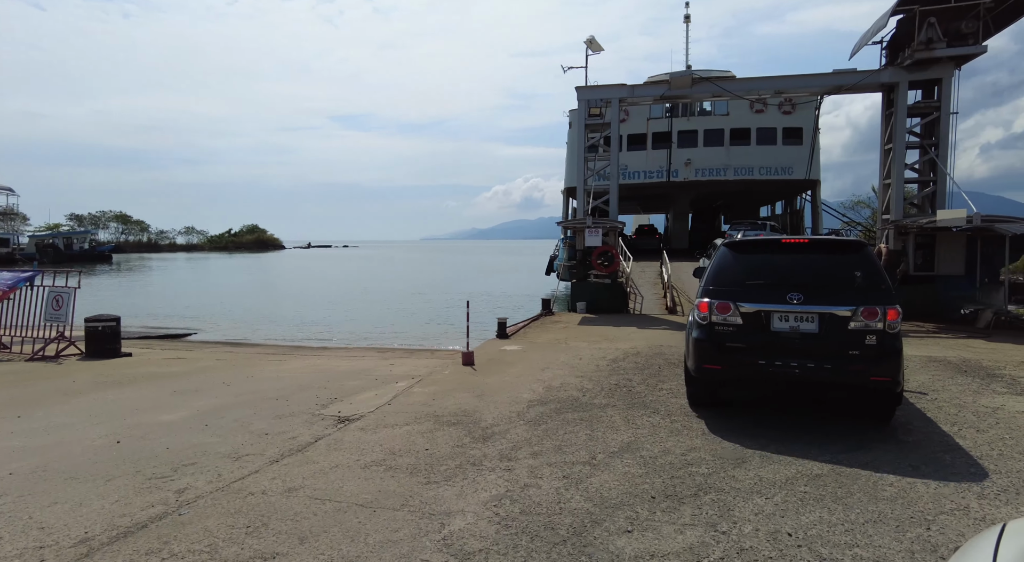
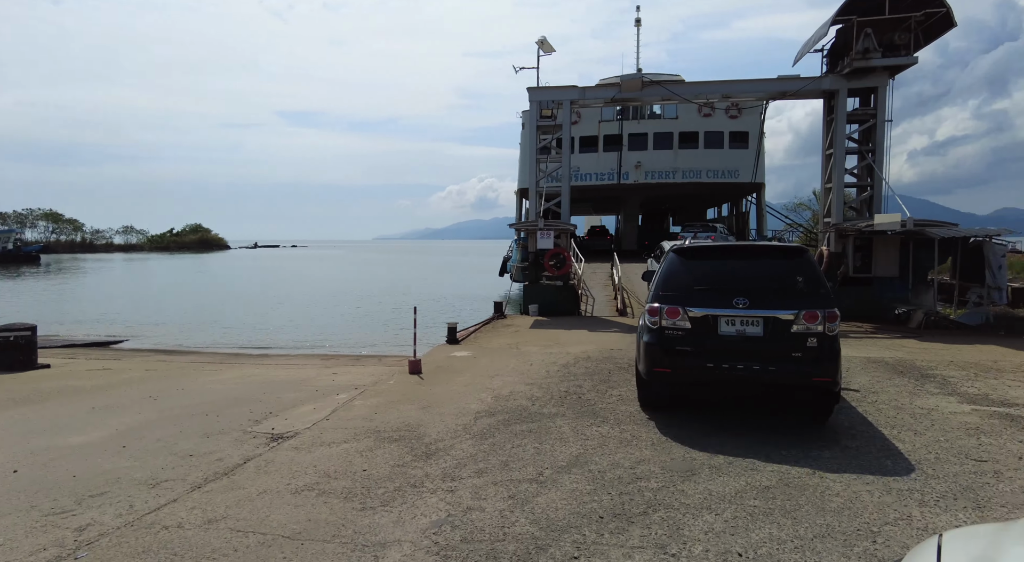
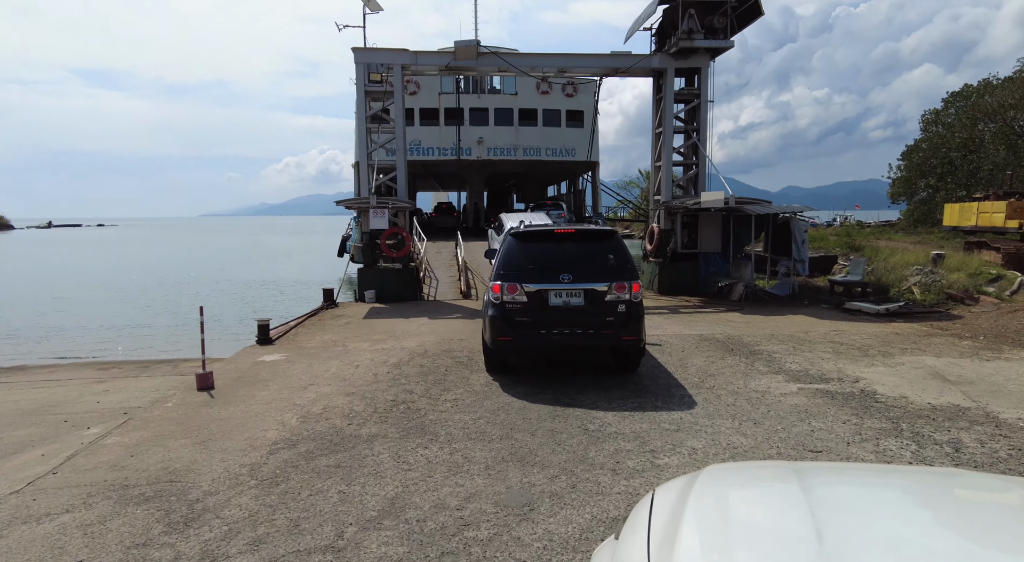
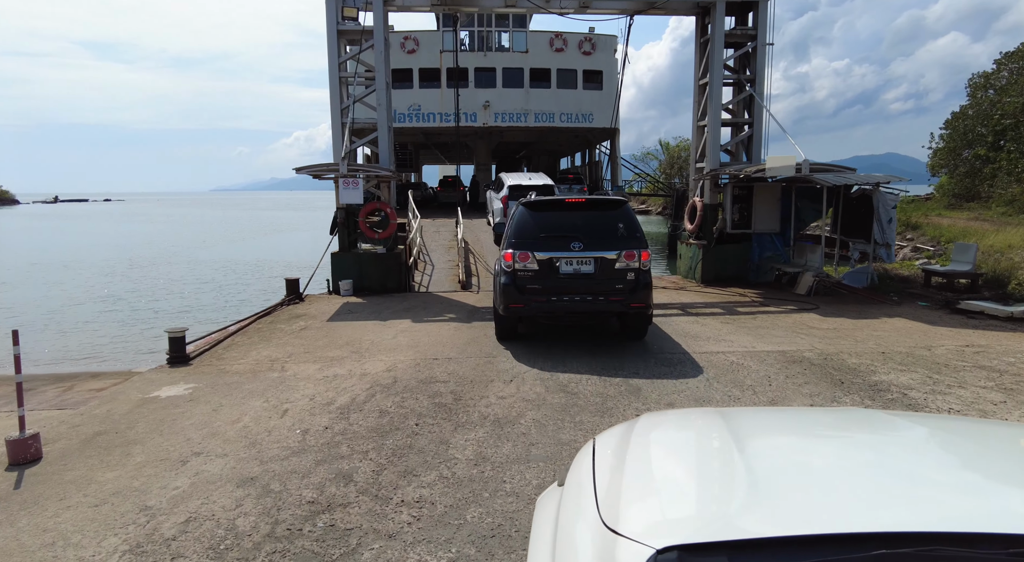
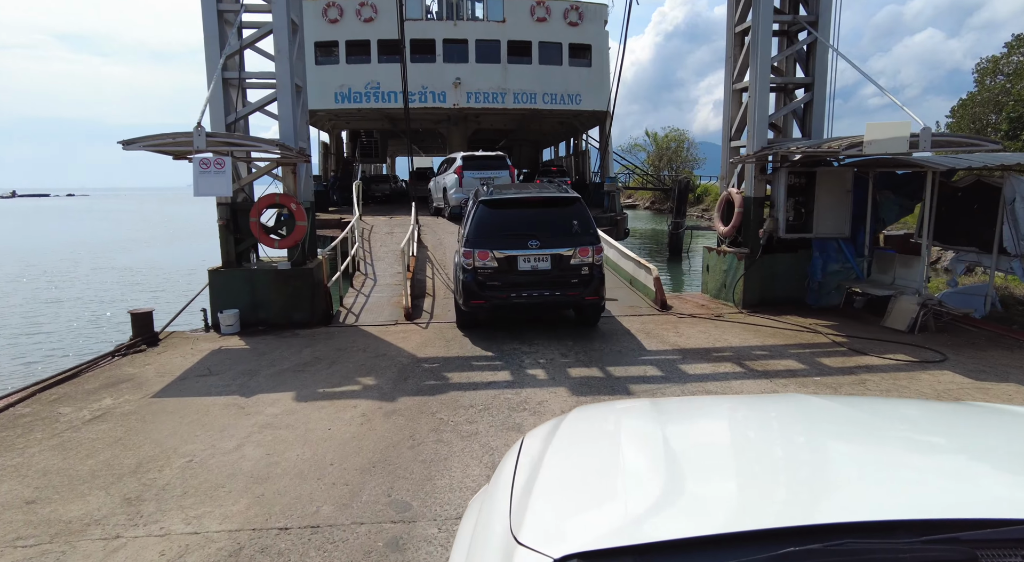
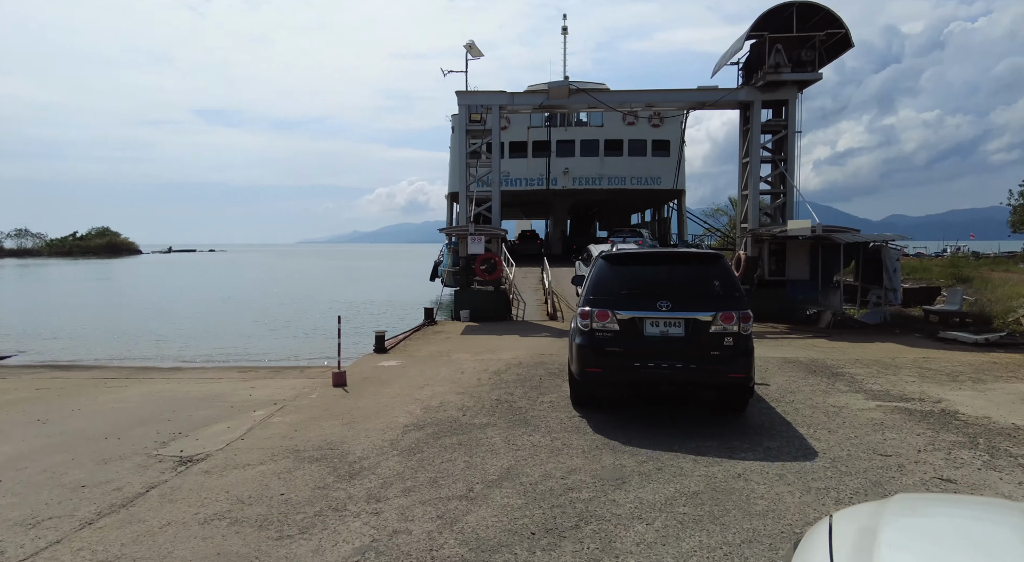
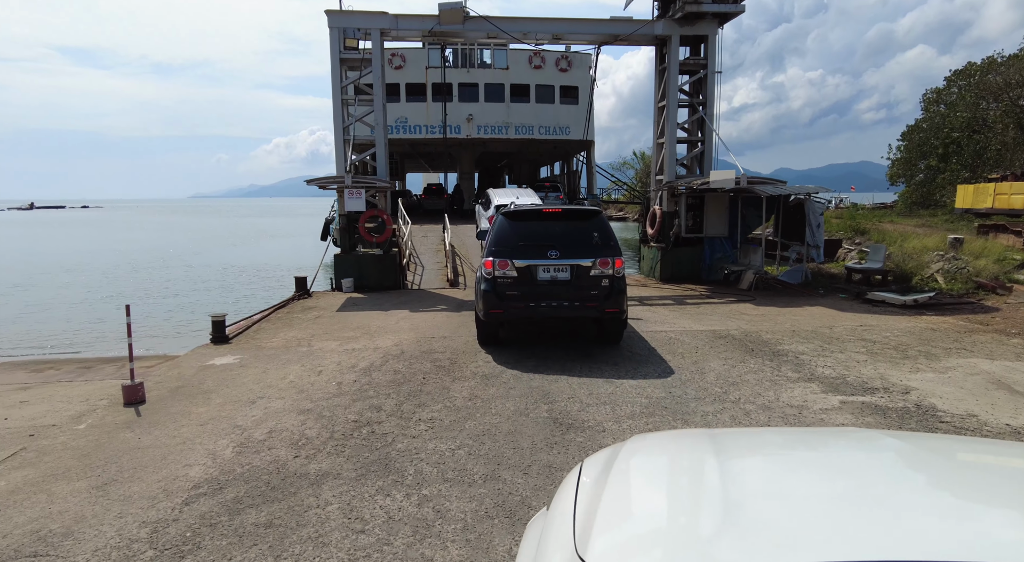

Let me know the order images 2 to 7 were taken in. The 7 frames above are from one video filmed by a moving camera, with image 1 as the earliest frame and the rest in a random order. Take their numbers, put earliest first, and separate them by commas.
2, 6, 3, 7, 4, 5
